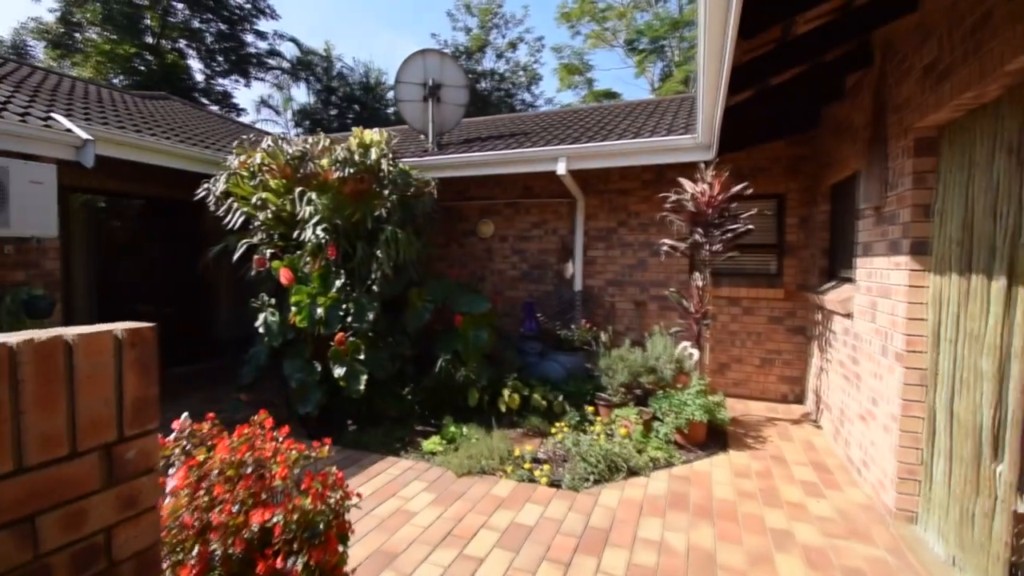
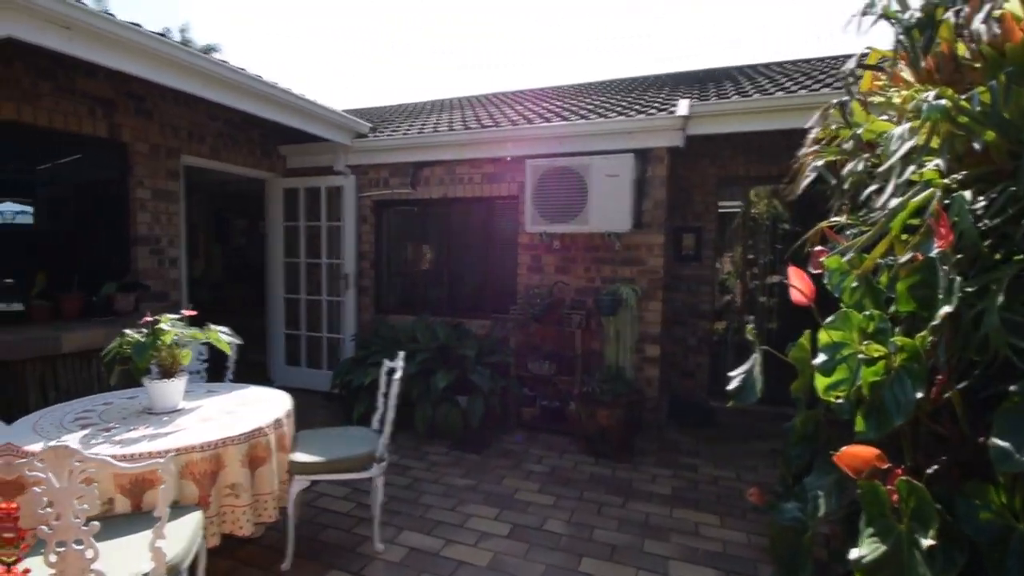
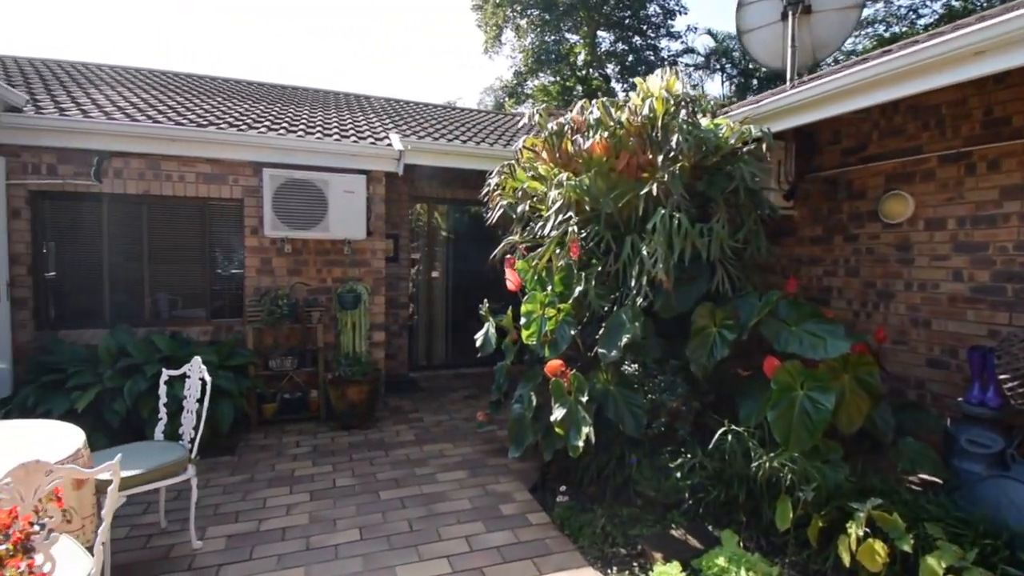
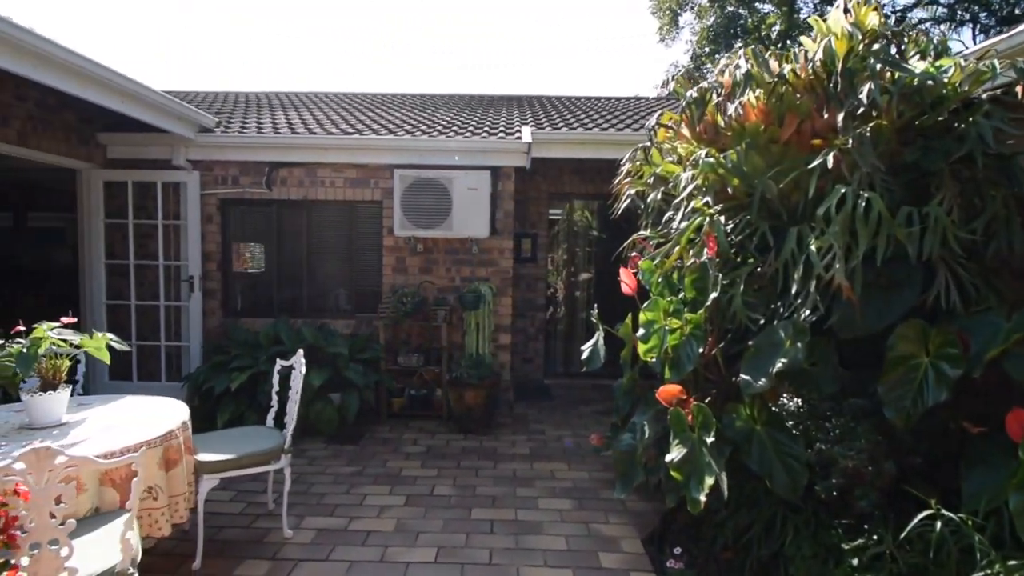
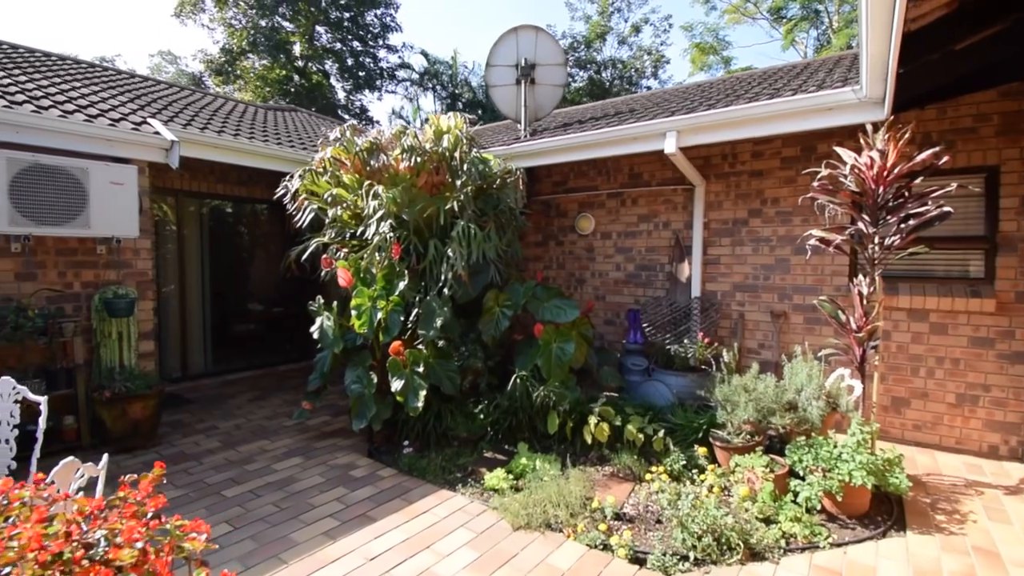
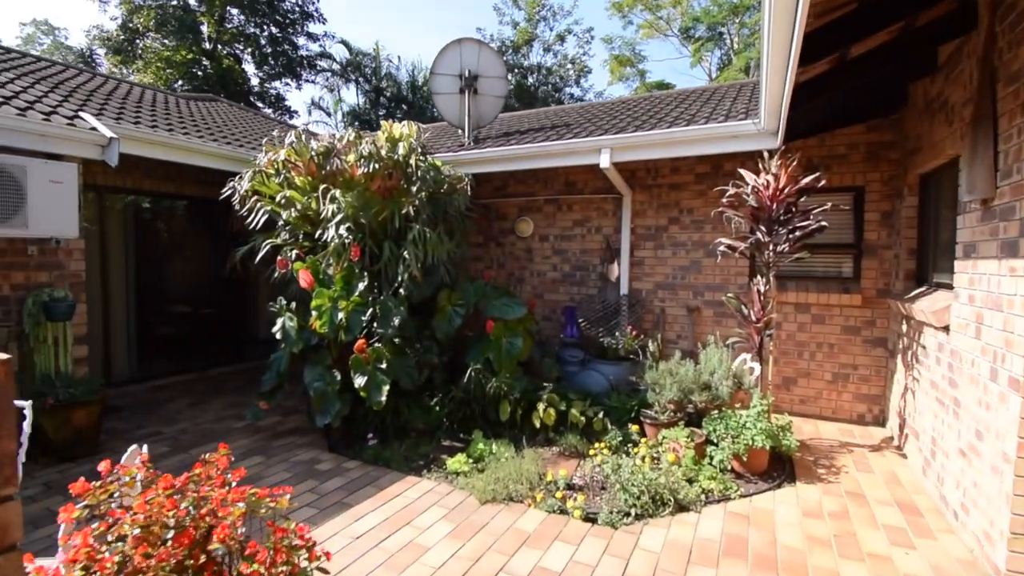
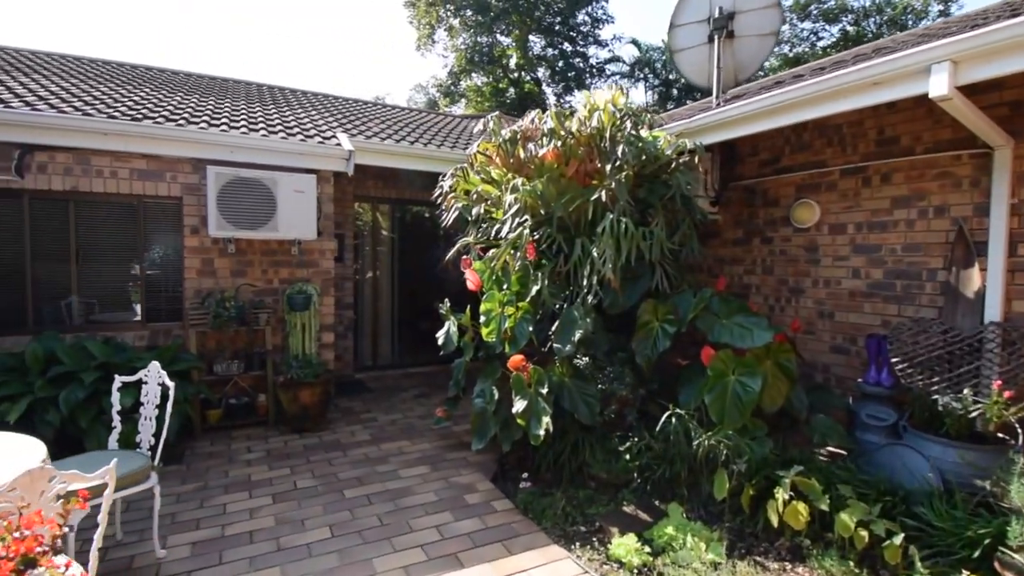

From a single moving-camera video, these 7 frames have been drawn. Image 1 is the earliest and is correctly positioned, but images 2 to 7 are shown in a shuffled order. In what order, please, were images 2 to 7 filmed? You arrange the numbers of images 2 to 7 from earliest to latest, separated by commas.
6, 5, 7, 3, 4, 2
